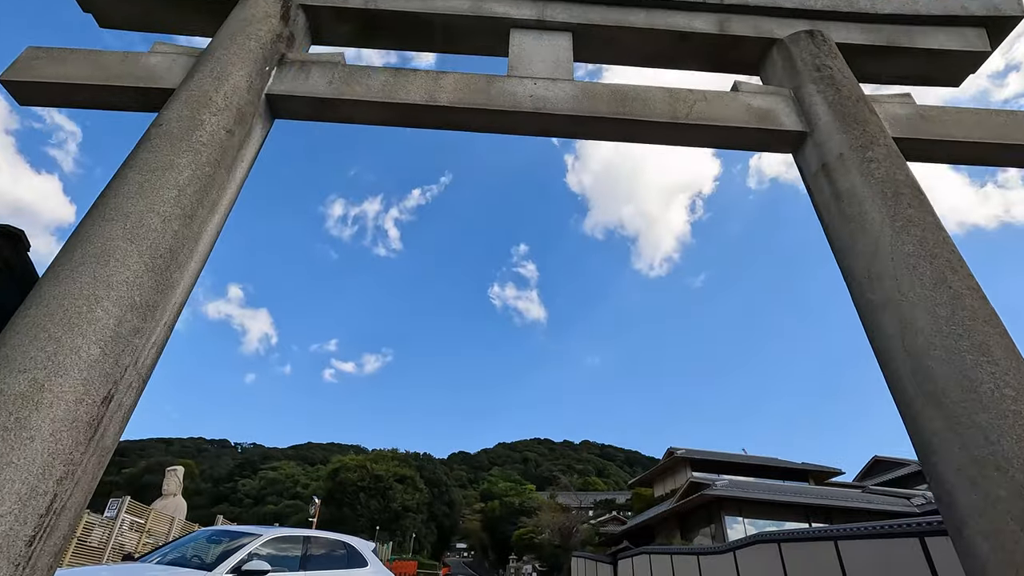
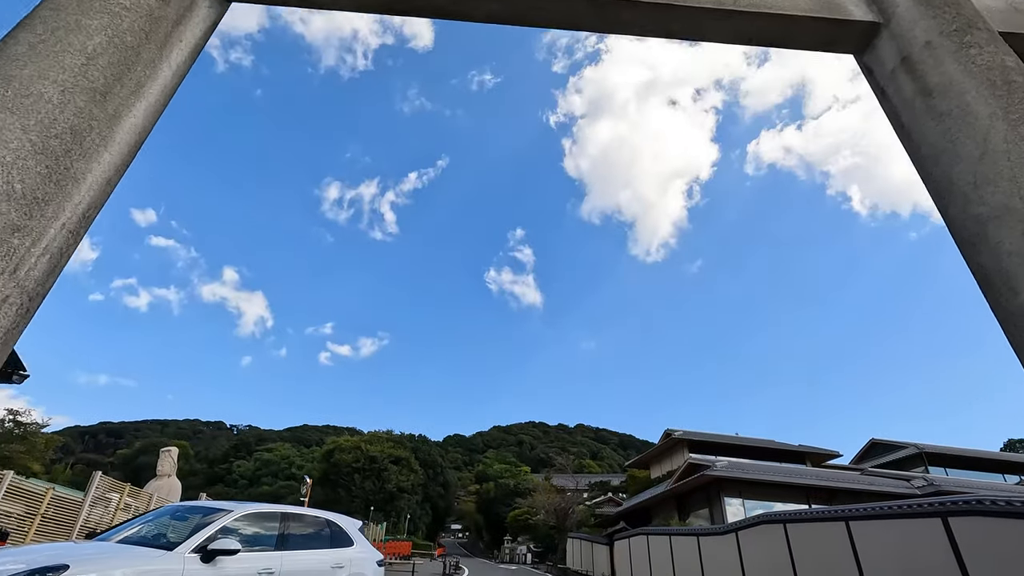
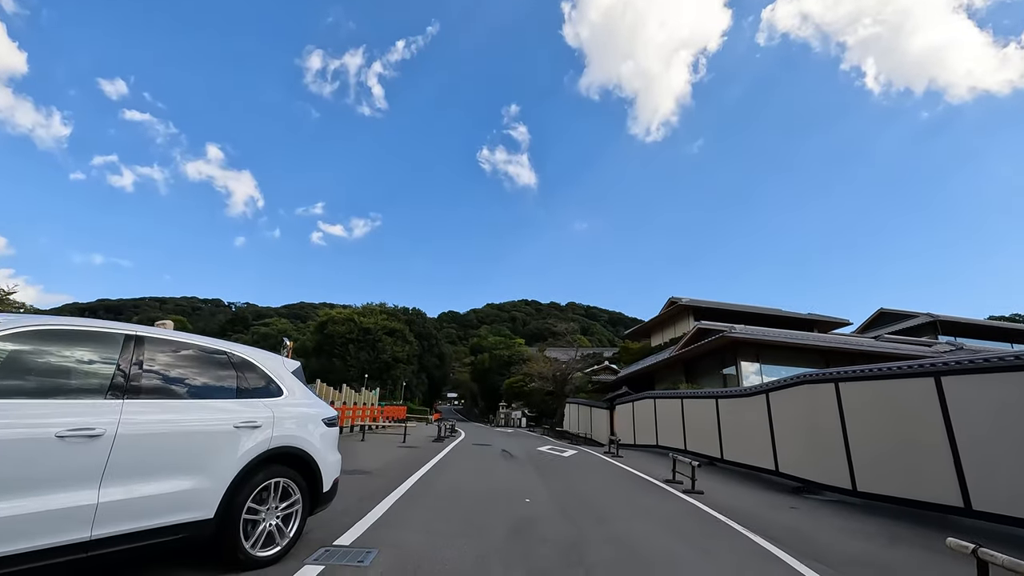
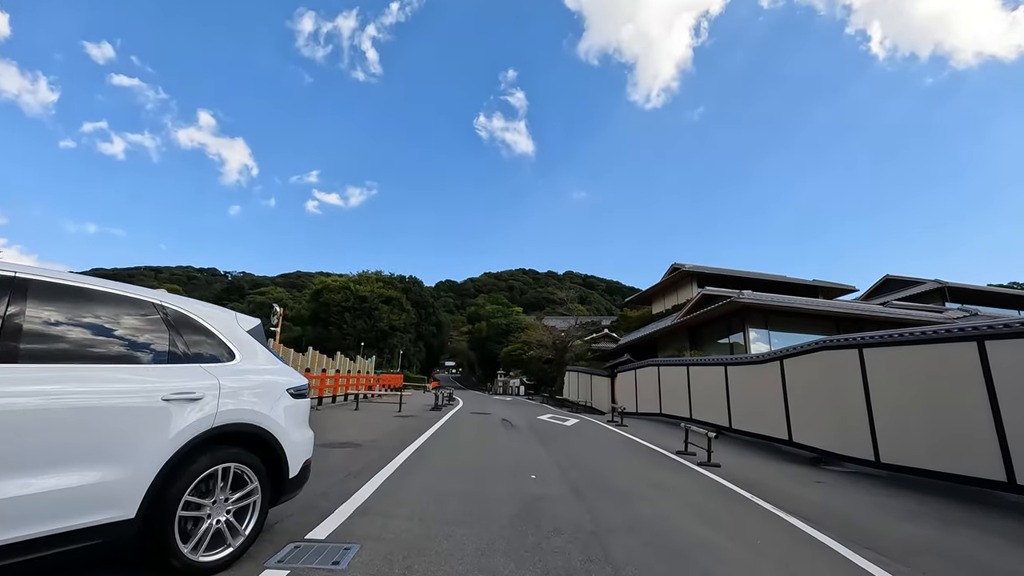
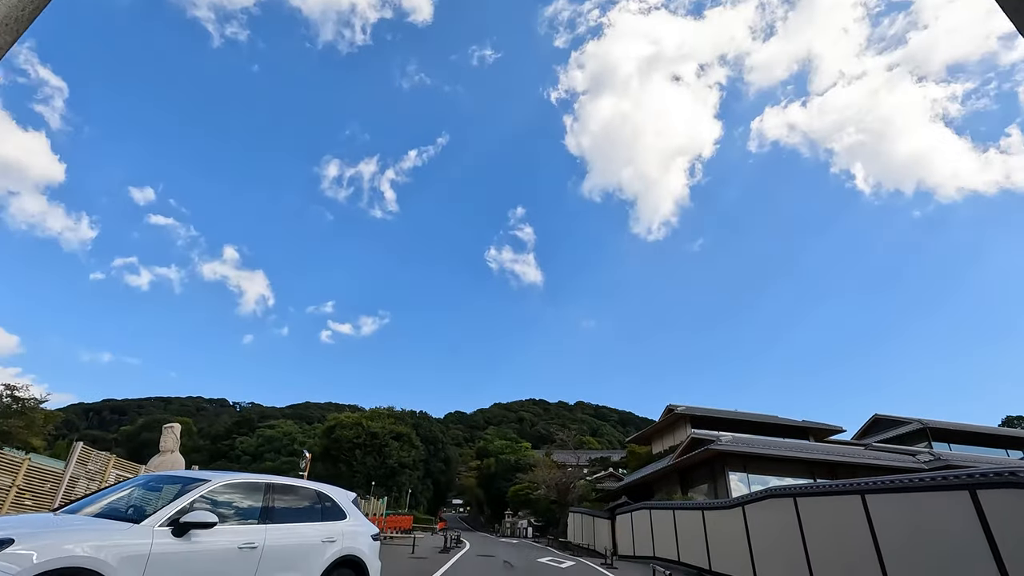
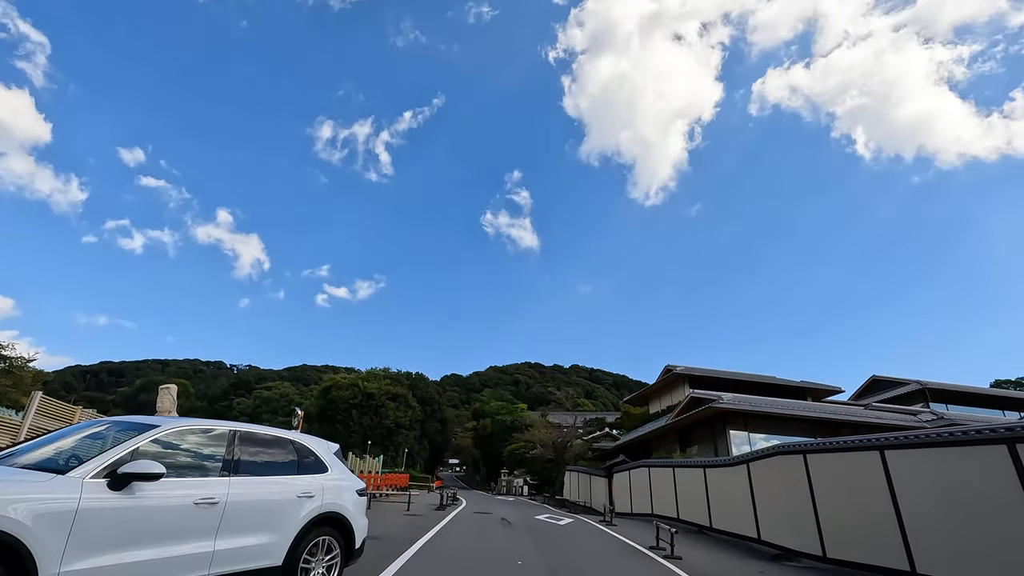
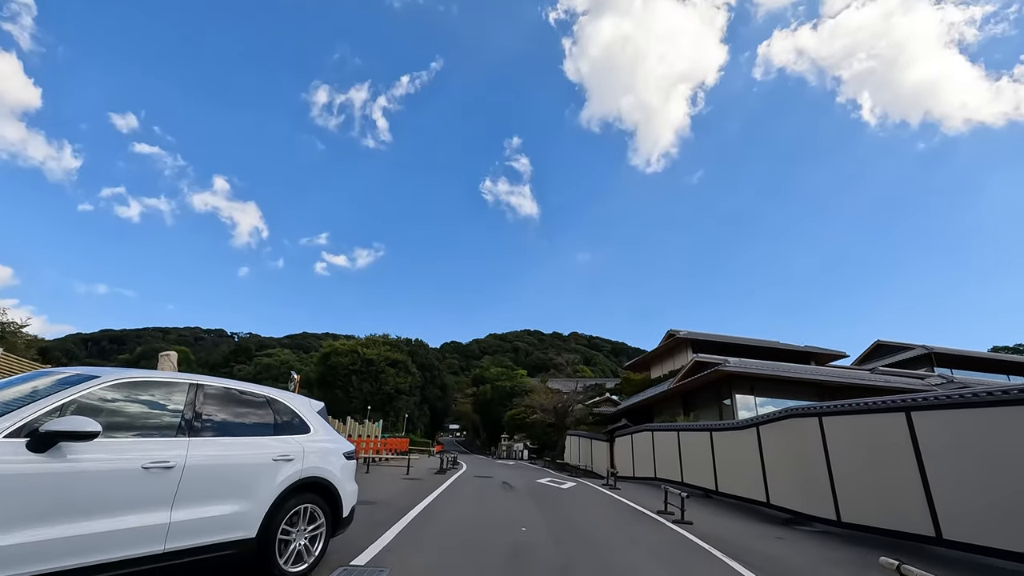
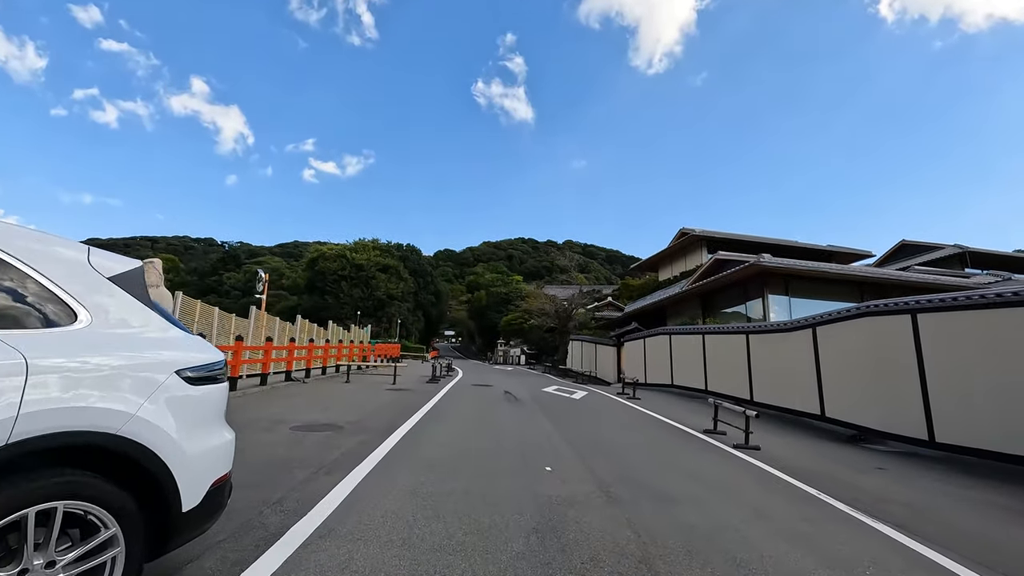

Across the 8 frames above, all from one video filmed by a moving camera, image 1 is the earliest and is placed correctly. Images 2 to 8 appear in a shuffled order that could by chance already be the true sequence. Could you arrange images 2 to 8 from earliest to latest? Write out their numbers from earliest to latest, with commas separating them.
2, 5, 6, 7, 3, 4, 8
